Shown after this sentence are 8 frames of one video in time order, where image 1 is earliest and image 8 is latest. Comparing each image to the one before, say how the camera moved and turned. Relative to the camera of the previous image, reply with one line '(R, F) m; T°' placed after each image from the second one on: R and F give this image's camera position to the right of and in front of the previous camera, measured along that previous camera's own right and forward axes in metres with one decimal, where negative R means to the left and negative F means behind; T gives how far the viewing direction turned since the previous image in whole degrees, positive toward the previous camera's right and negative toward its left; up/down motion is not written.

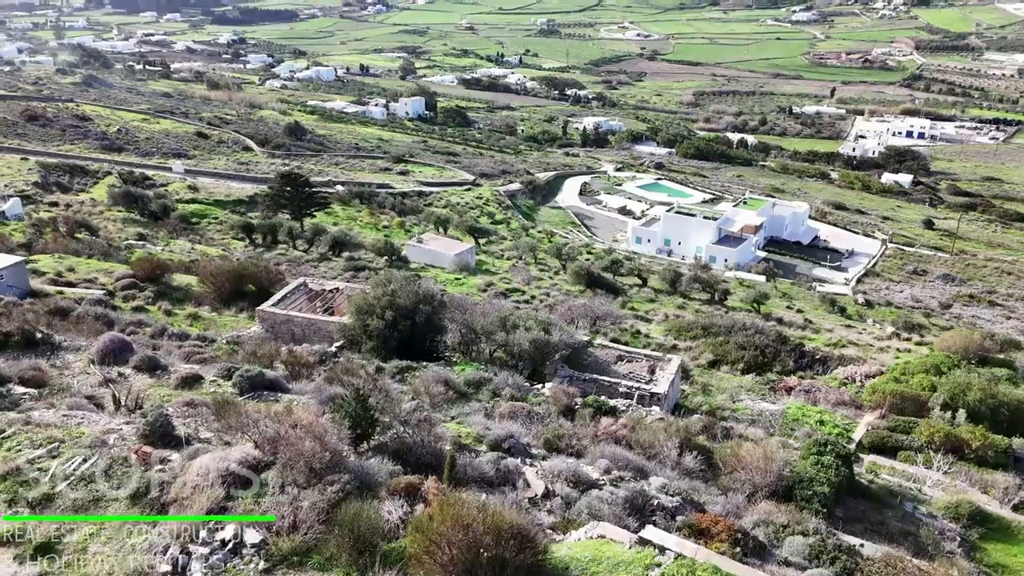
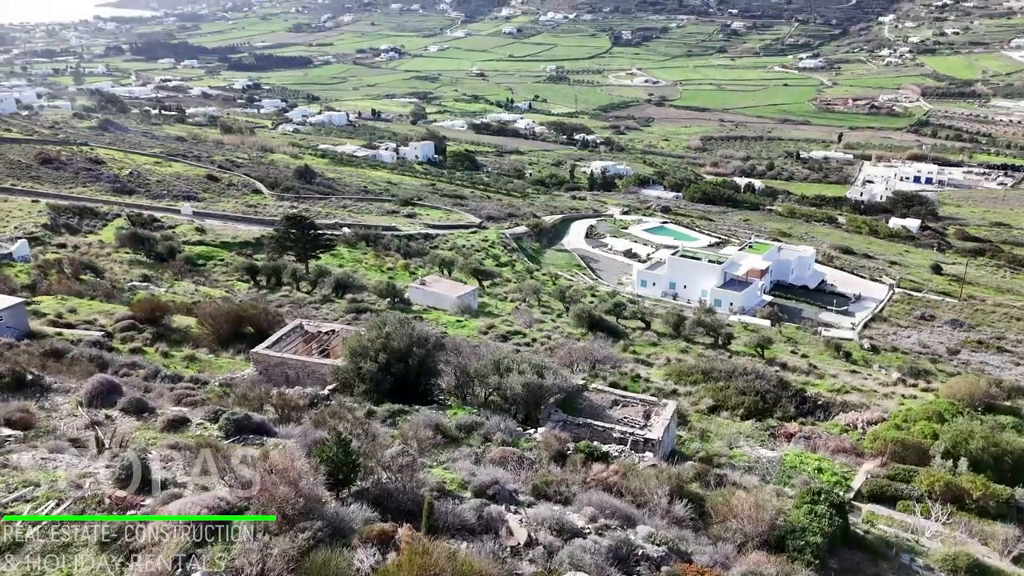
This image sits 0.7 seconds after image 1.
(+0.2, 0.0) m; -1°
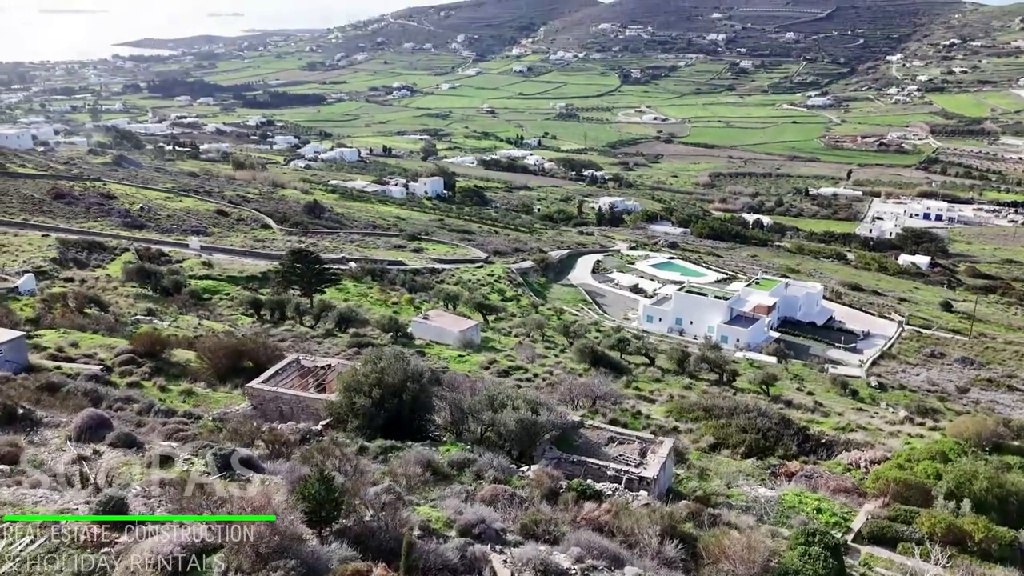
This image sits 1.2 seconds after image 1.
(+0.2, 0.0) m; -1°
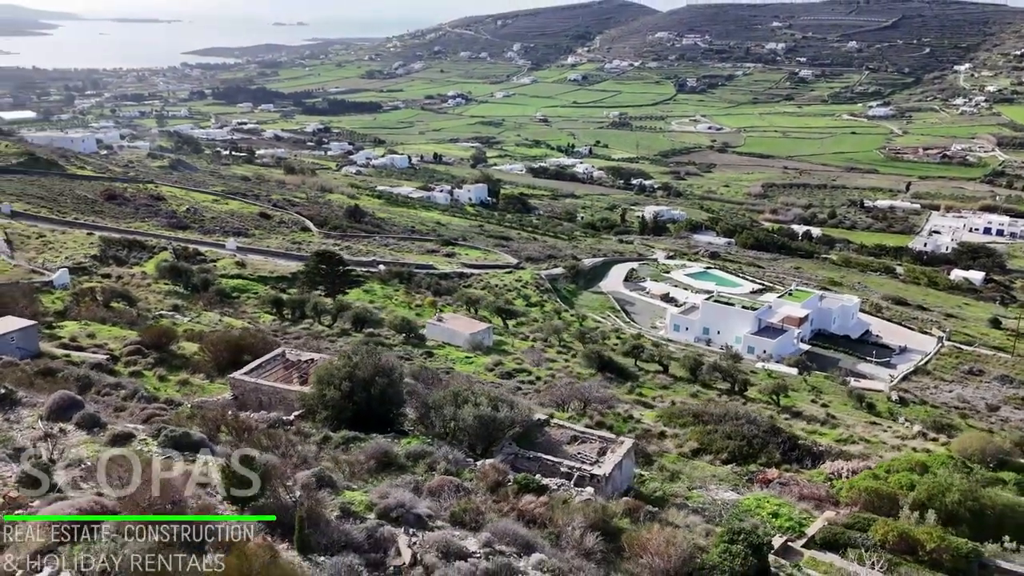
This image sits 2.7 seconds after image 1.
(+1.4, -0.3) m; -4°
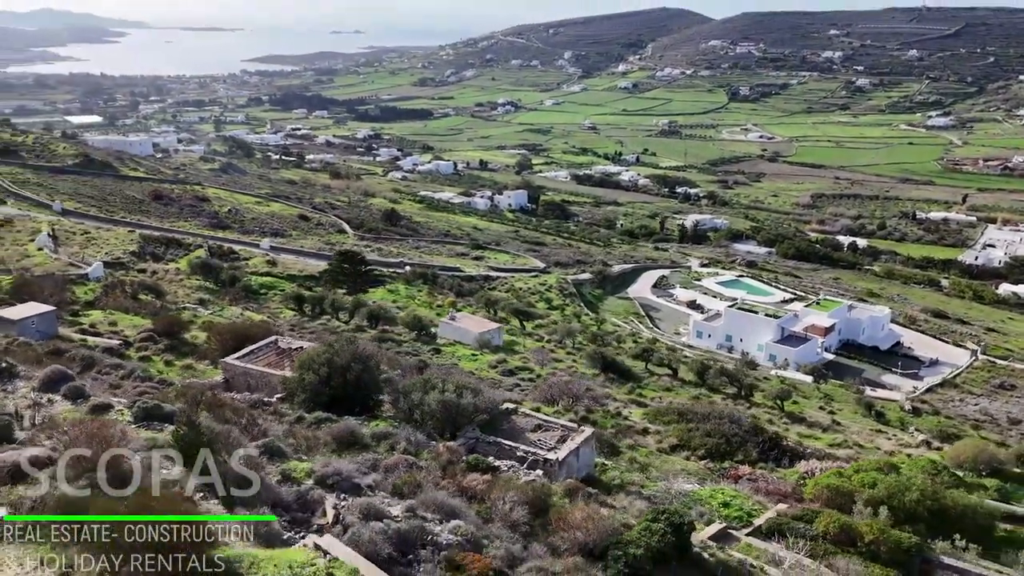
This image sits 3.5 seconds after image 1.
(+1.3, -0.6) m; -3°
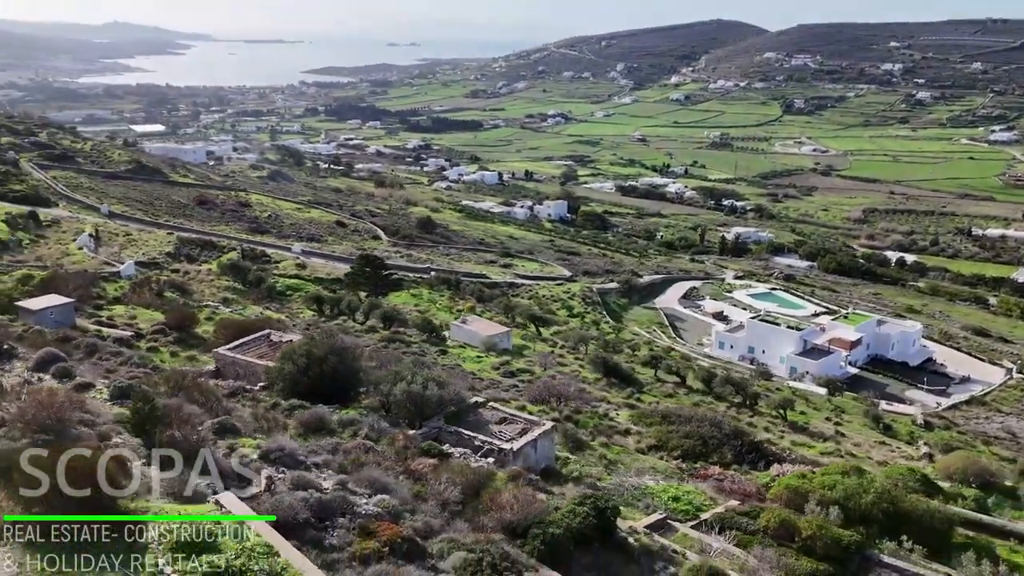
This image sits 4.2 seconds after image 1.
(+1.4, -0.6) m; -4°
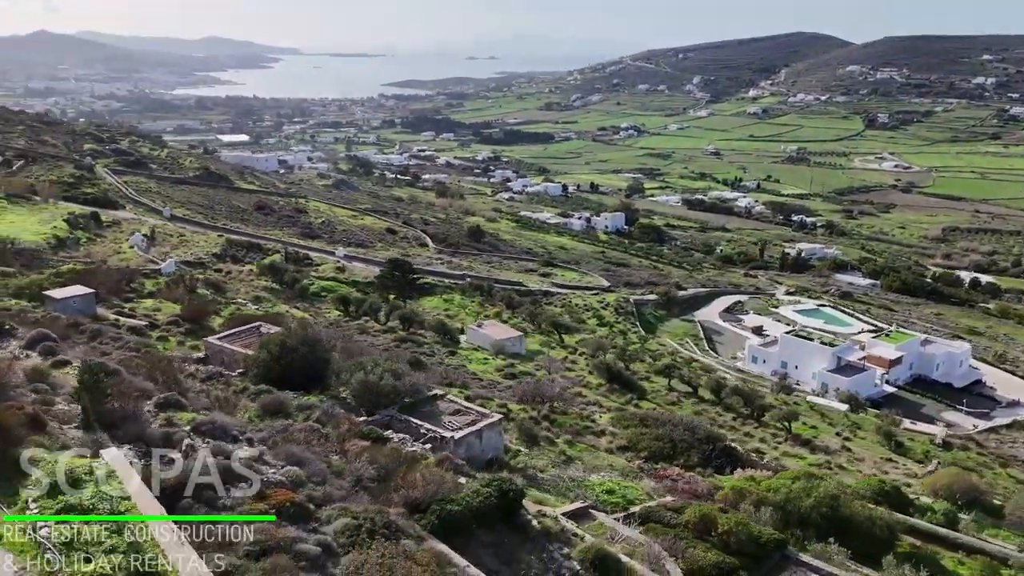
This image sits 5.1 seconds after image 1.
(+2.1, -0.6) m; -5°
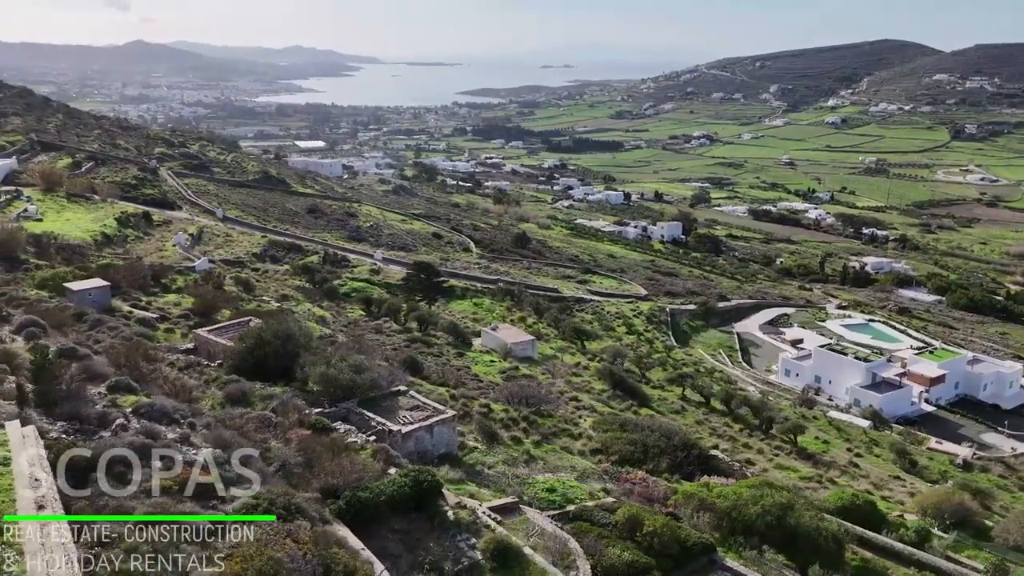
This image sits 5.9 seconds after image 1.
(+2.0, -0.3) m; -5°
